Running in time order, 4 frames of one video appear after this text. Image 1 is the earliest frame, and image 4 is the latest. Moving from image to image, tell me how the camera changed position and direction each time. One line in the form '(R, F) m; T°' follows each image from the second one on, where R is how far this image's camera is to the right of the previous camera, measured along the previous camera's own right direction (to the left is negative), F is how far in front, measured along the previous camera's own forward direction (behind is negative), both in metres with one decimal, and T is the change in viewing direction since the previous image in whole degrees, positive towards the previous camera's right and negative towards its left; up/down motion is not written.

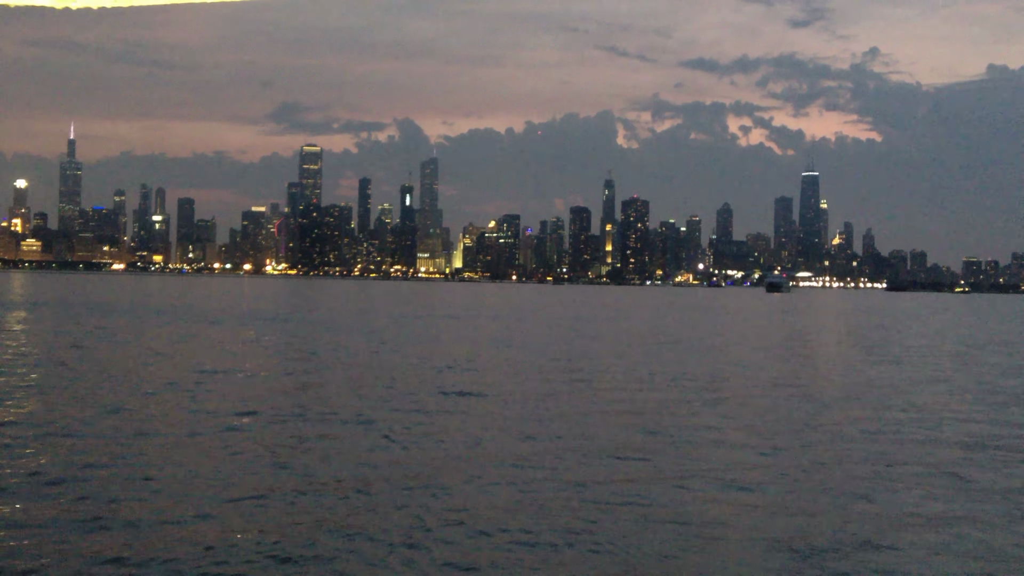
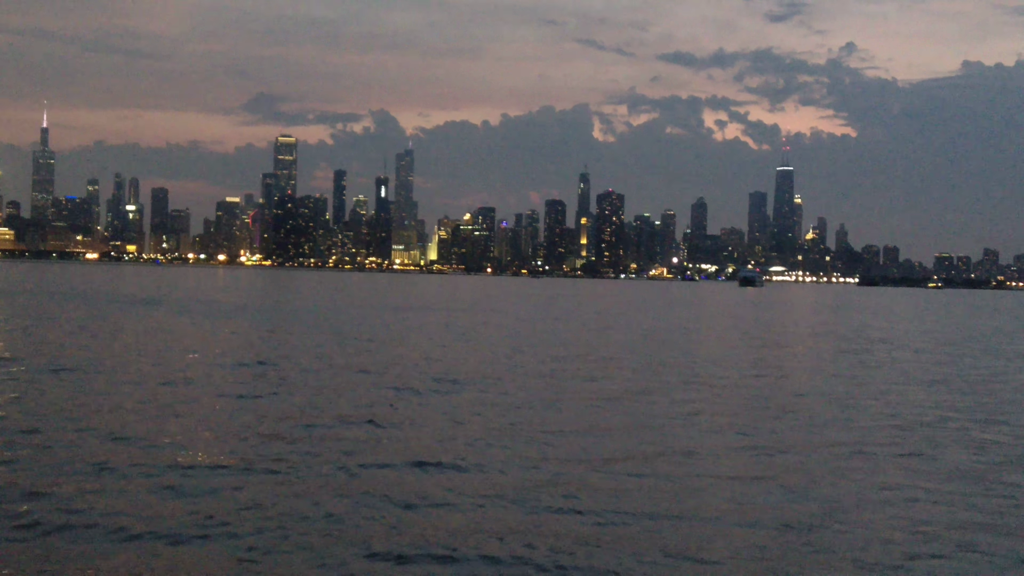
(+0.3, +0.7) m; +2°
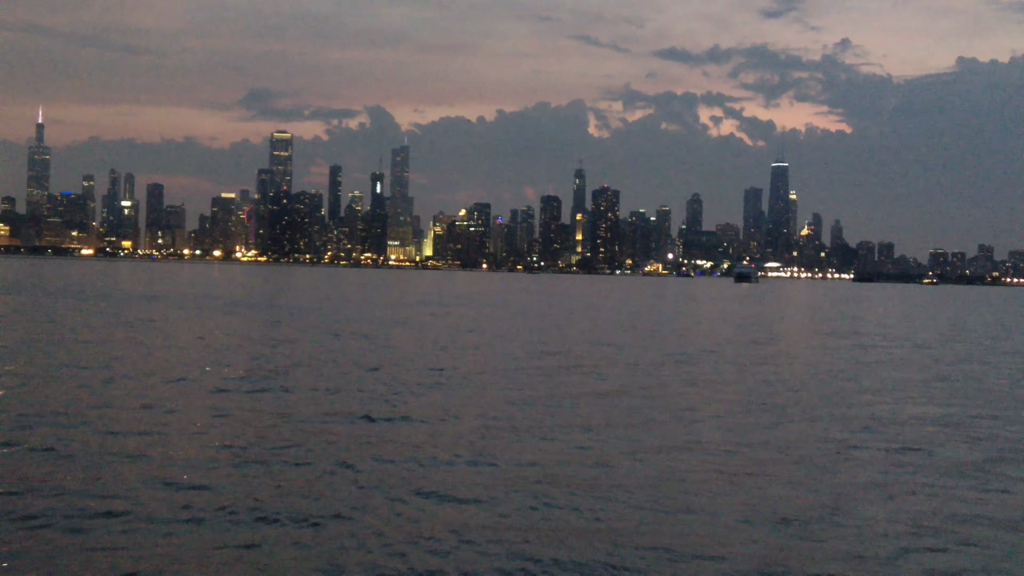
(-4.8, -2.0) m; 0°
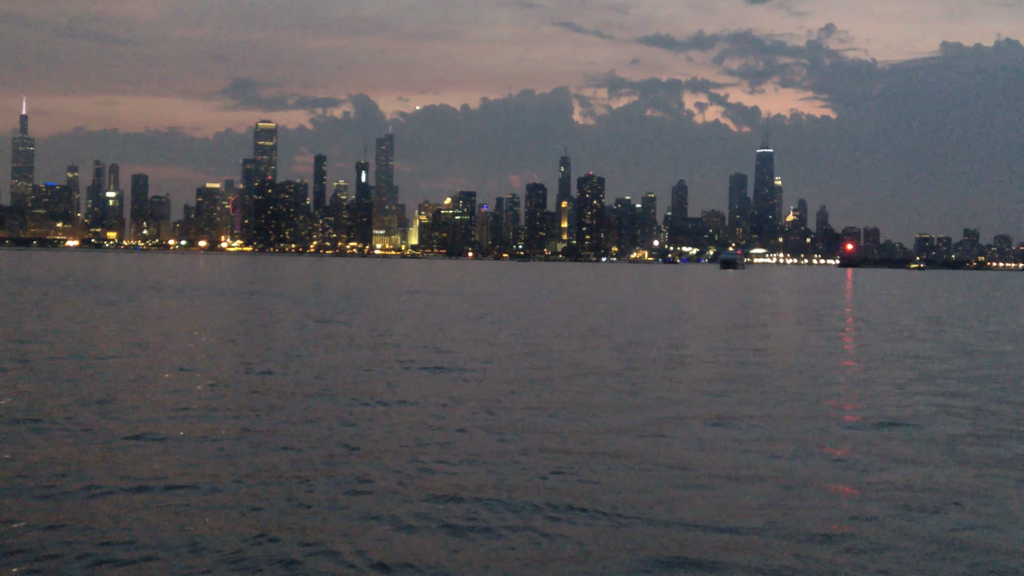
(-1.0, -1.1) m; +1°
